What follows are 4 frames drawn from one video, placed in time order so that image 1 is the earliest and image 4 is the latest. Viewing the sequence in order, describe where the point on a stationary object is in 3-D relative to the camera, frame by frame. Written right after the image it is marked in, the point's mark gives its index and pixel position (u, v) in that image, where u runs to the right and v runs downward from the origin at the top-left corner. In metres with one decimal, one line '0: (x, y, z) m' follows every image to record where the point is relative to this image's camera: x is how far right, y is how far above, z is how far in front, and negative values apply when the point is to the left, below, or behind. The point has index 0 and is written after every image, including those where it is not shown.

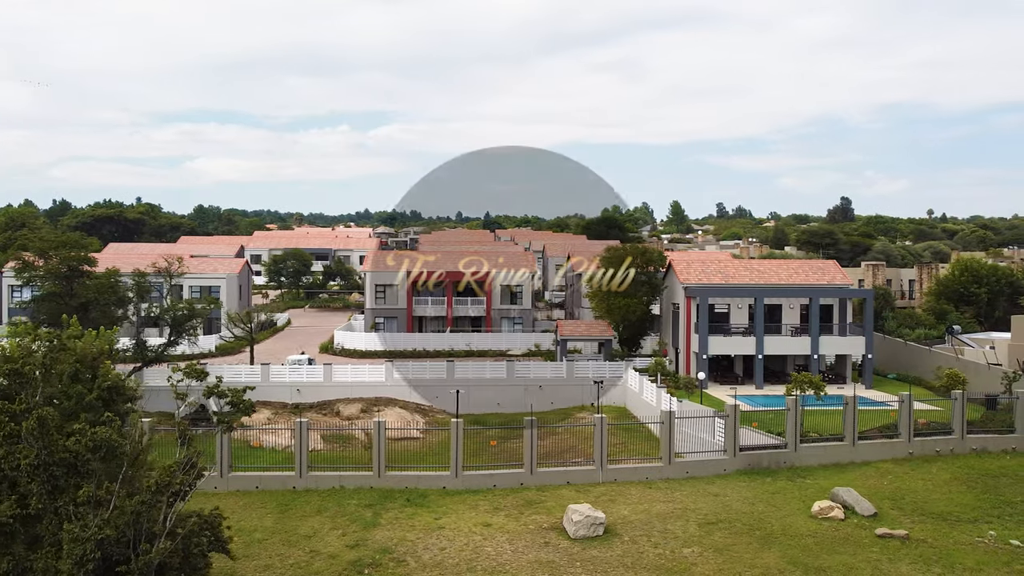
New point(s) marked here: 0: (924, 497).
0: (+8.2, -4.1, +14.8) m
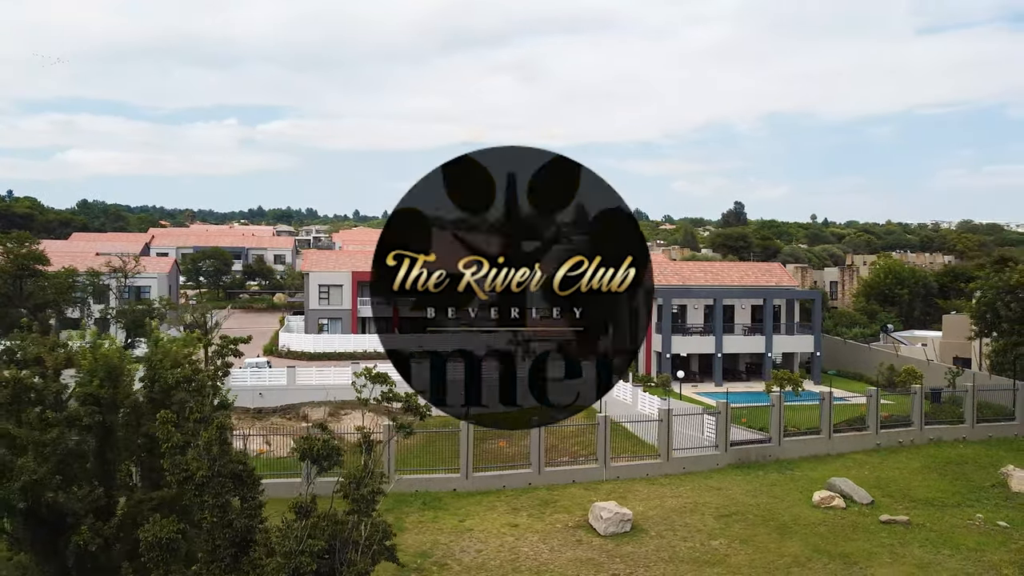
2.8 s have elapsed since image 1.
0: (+8.3, -4.1, +15.9) m
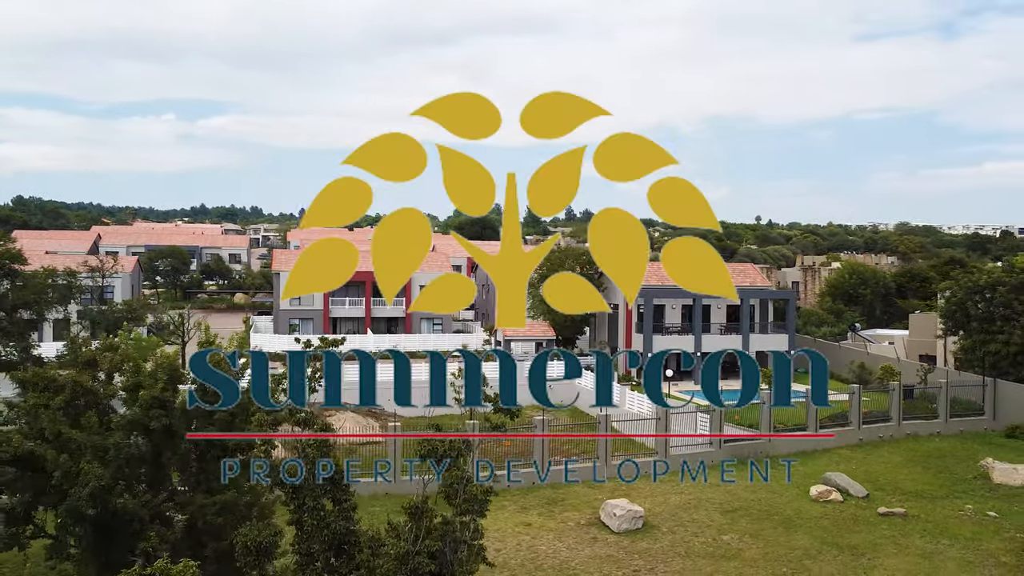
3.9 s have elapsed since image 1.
0: (+8.4, -4.2, +16.4) m
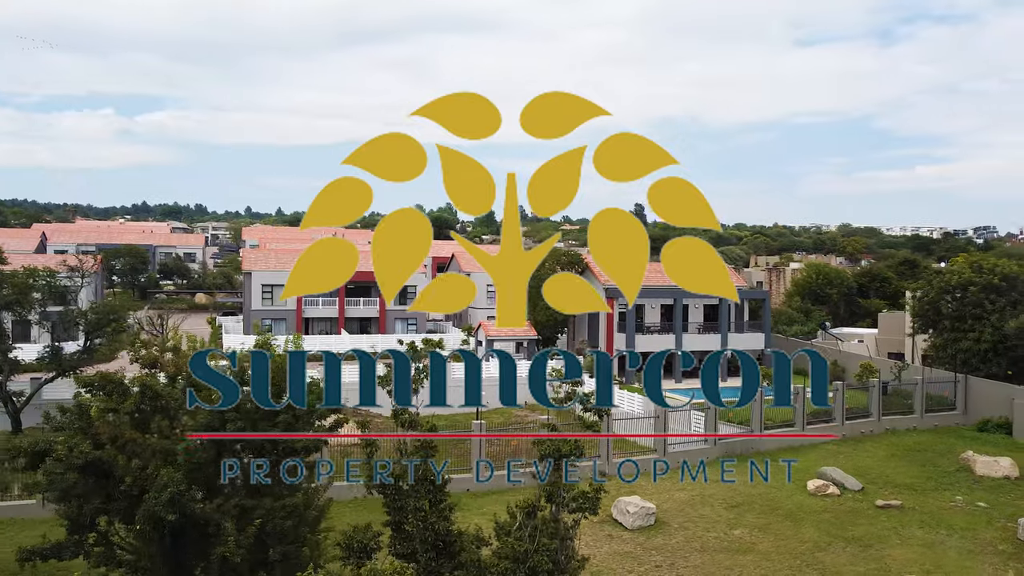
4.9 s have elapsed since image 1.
0: (+8.4, -4.2, +17.0) m
